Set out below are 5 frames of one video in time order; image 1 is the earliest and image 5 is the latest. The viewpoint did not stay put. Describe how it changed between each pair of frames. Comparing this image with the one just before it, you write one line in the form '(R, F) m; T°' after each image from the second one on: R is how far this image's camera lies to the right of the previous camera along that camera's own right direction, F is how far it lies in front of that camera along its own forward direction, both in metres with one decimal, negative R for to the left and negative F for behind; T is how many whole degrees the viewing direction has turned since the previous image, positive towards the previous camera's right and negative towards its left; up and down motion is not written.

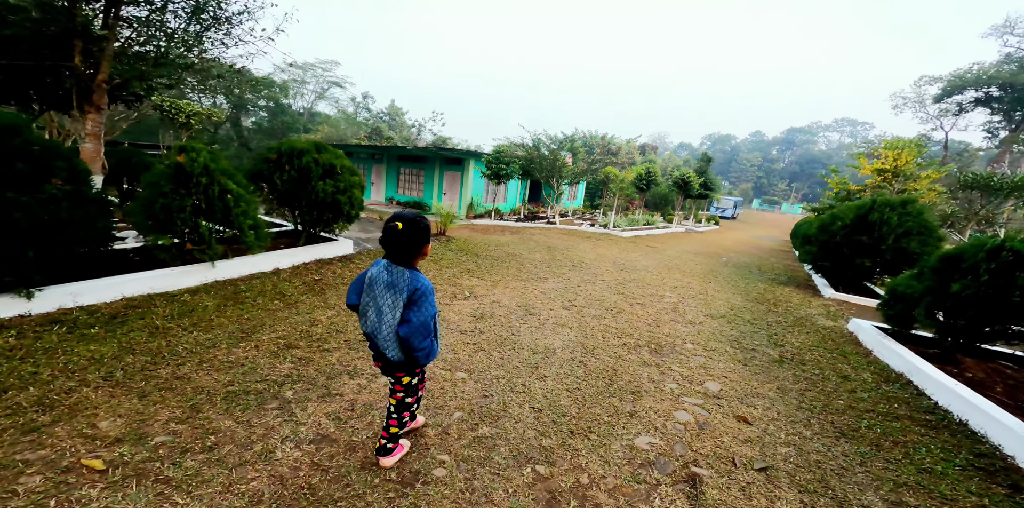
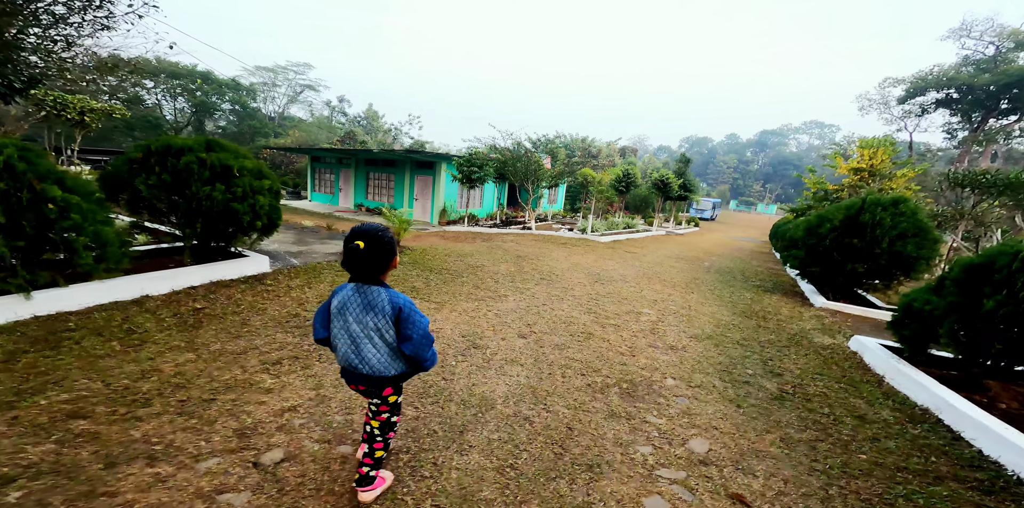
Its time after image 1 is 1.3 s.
(+0.4, +0.9) m; +2°
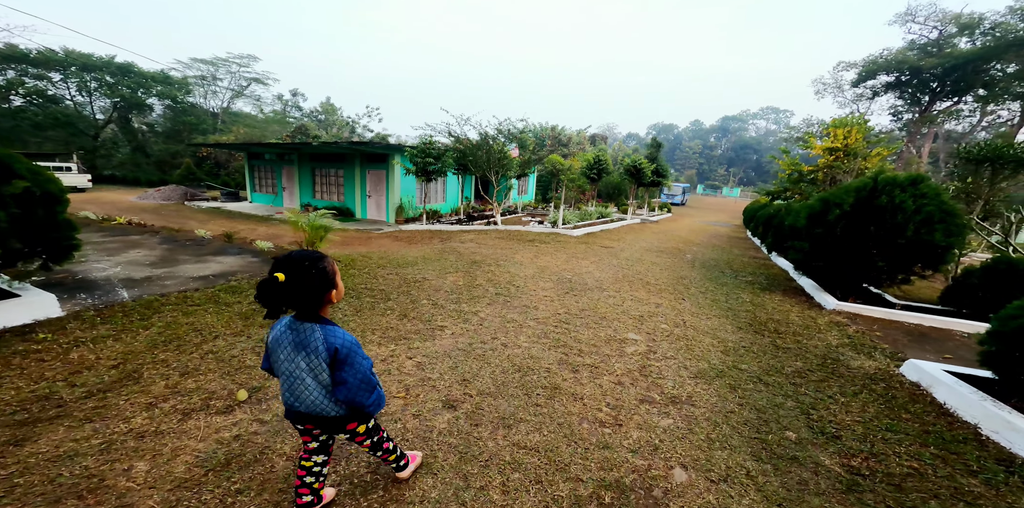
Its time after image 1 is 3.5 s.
(+0.4, +1.5) m; +3°
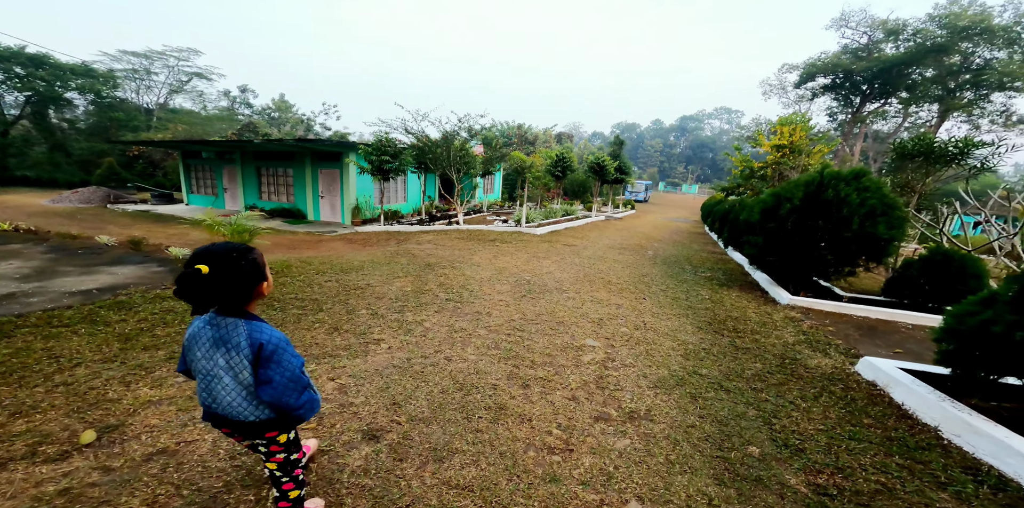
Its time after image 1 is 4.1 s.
(+0.2, +0.3) m; +4°
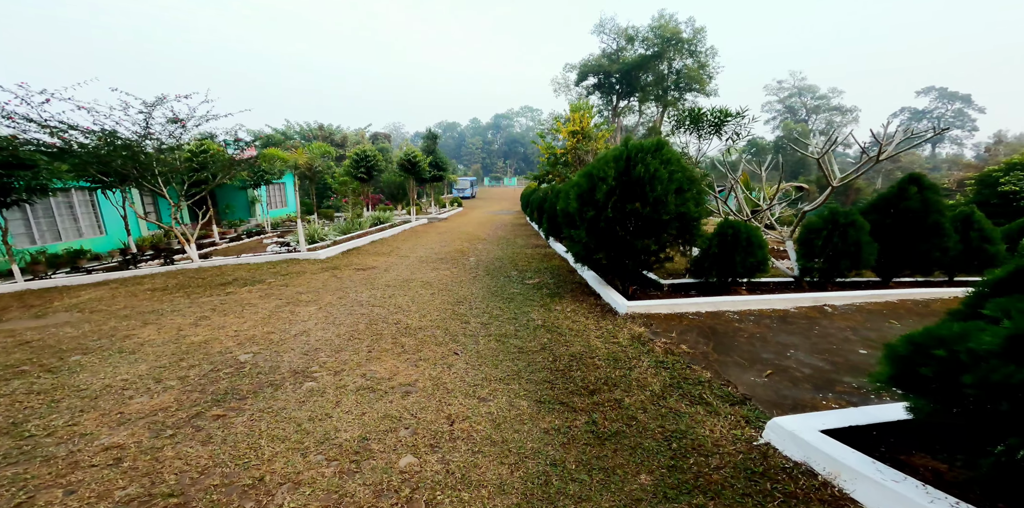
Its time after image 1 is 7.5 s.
(+1.0, +2.1) m; +22°
